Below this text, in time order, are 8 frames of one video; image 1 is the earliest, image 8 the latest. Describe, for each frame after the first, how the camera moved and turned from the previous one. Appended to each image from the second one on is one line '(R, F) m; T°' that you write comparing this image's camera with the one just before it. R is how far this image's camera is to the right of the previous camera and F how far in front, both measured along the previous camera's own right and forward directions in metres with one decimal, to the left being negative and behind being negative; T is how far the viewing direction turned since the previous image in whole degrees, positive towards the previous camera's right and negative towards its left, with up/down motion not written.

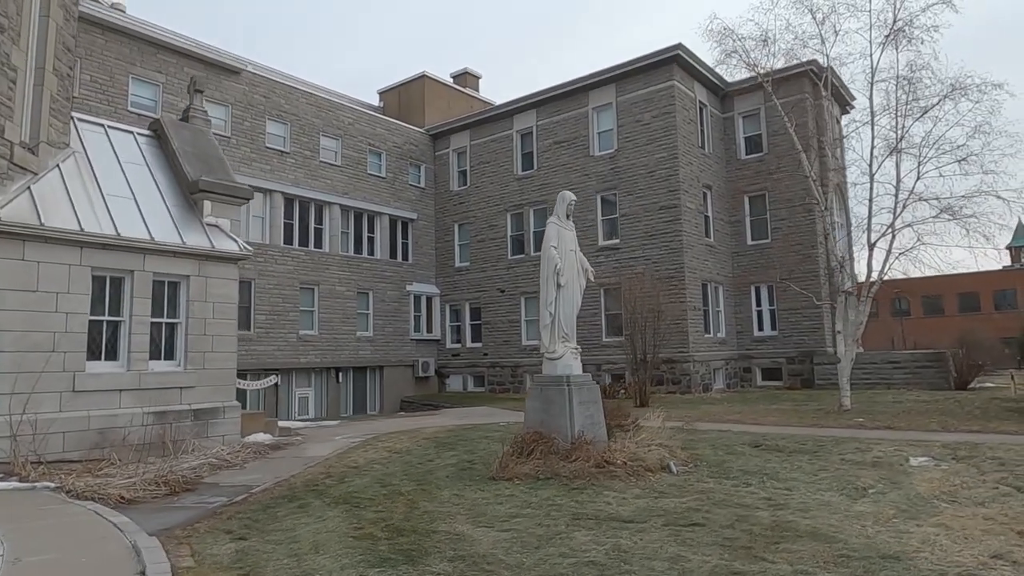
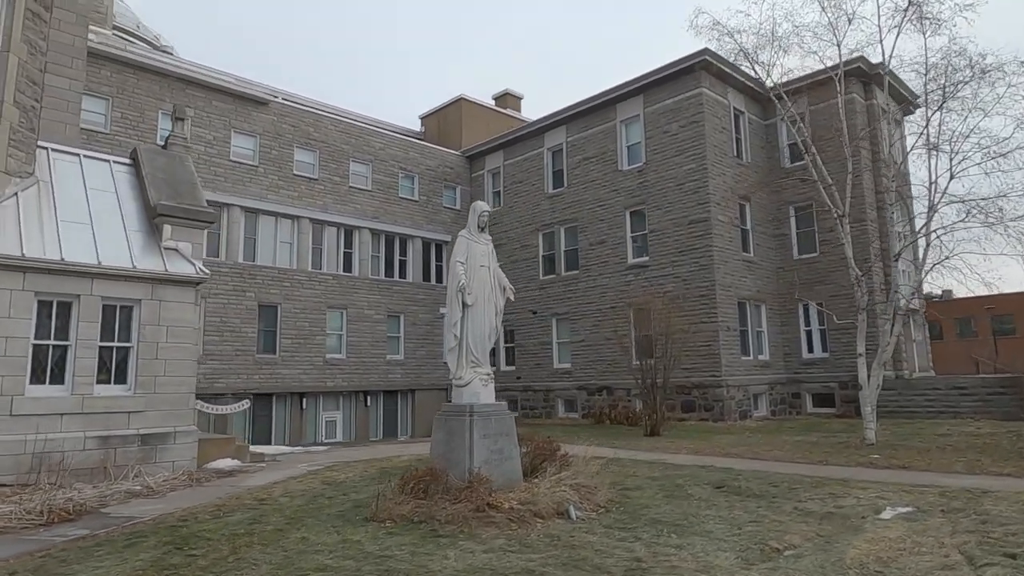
(+2.0, +0.8) m; -8°
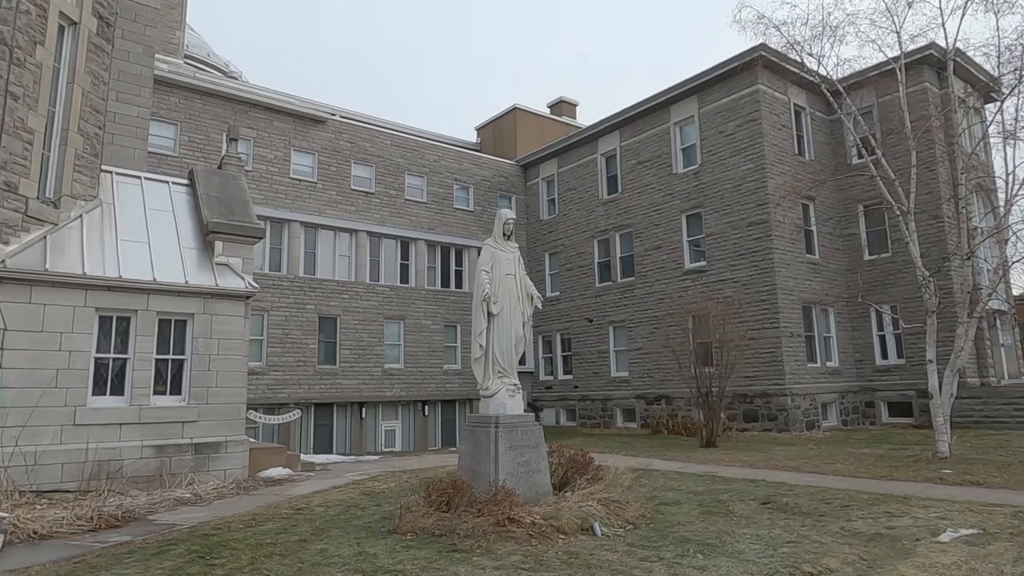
(+0.4, +0.2) m; -6°
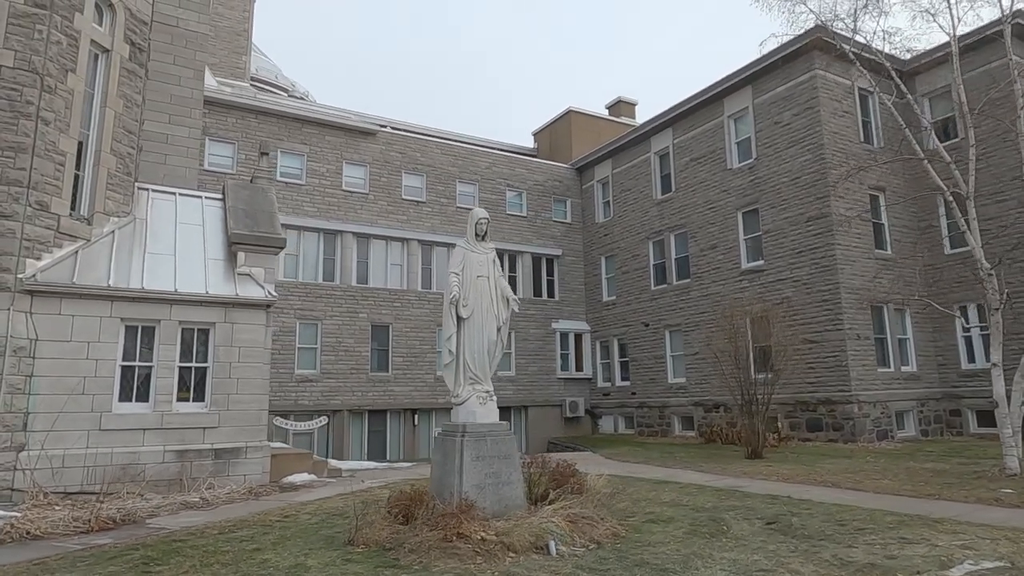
(+1.2, +0.4) m; -7°
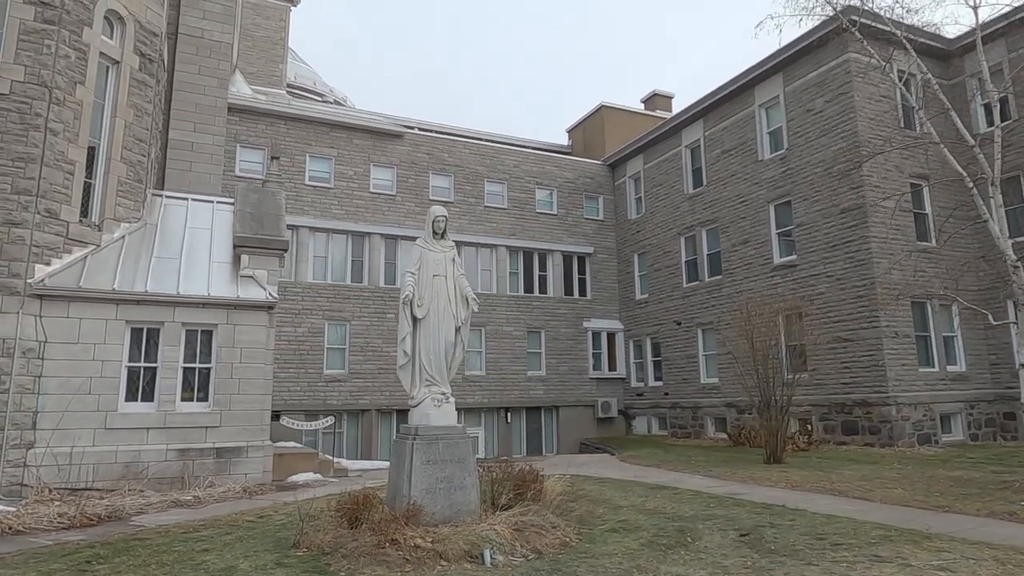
(+1.0, +0.2) m; -5°
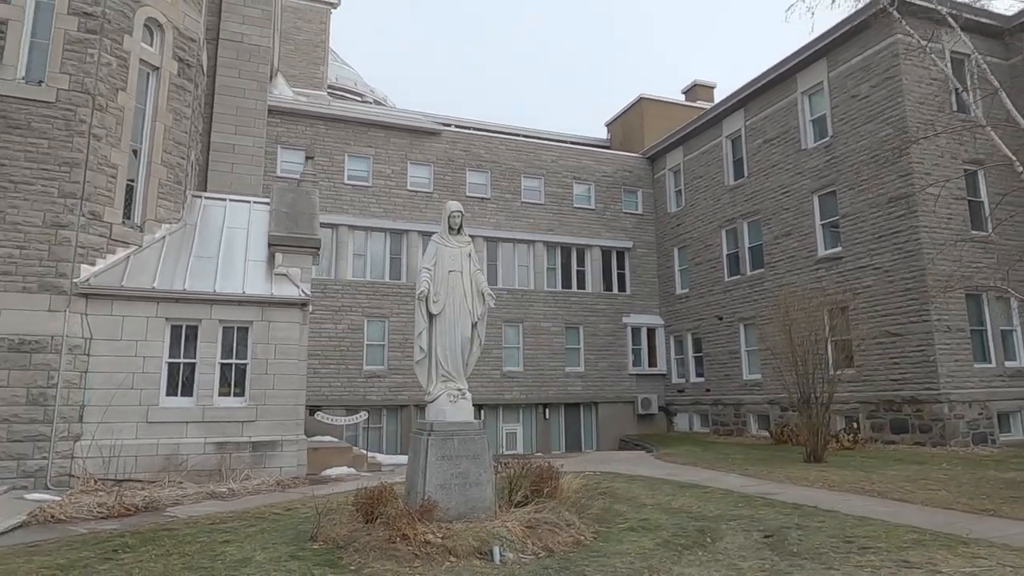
(+0.3, +0.1) m; -4°
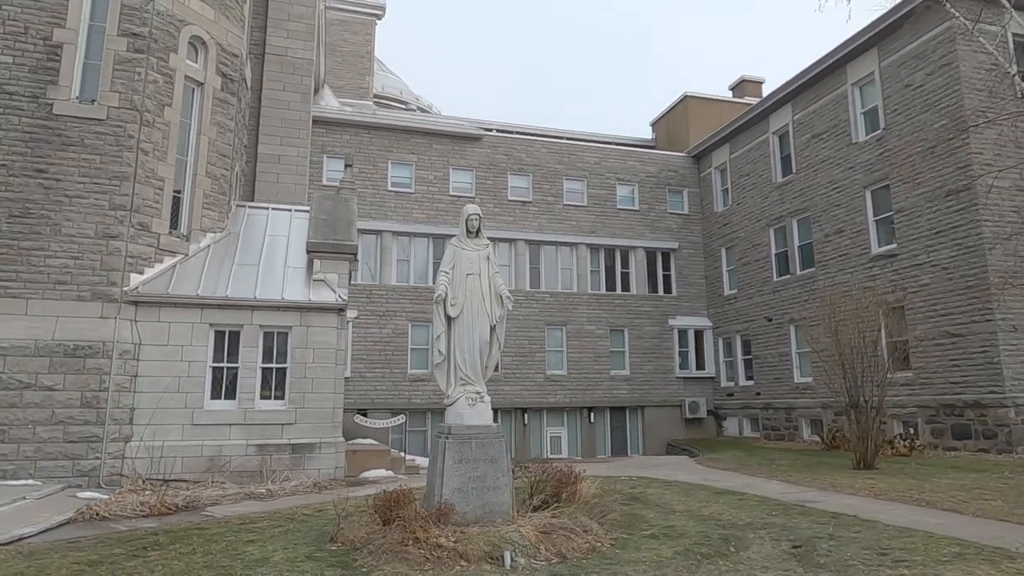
(+0.3, +0.1) m; -5°
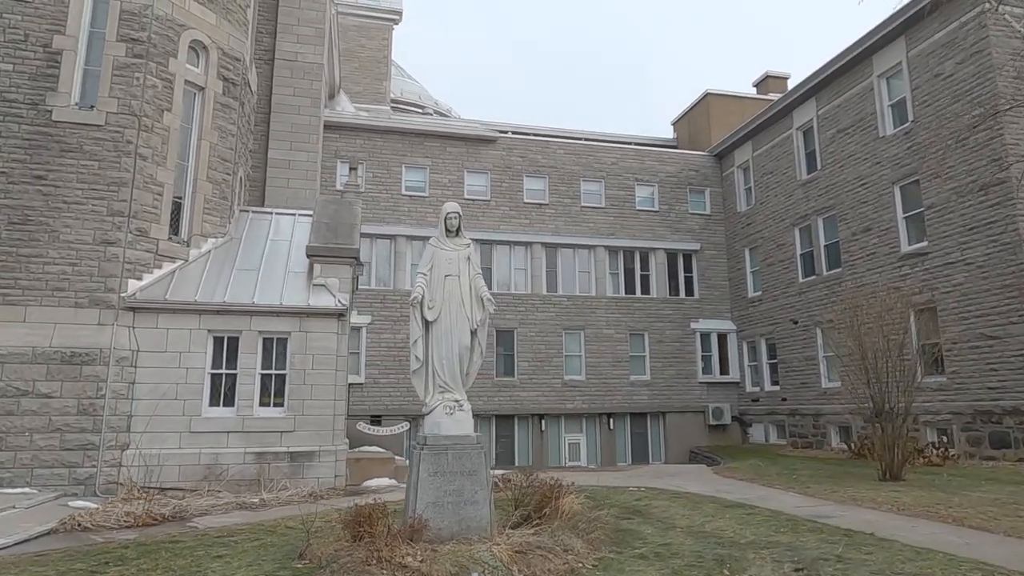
(+0.5, +0.4) m; -3°
